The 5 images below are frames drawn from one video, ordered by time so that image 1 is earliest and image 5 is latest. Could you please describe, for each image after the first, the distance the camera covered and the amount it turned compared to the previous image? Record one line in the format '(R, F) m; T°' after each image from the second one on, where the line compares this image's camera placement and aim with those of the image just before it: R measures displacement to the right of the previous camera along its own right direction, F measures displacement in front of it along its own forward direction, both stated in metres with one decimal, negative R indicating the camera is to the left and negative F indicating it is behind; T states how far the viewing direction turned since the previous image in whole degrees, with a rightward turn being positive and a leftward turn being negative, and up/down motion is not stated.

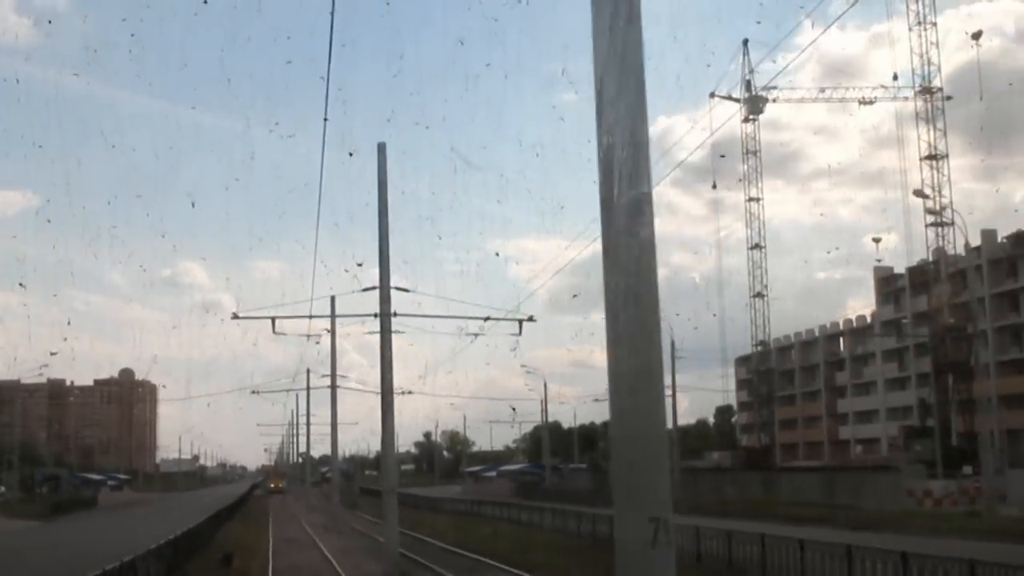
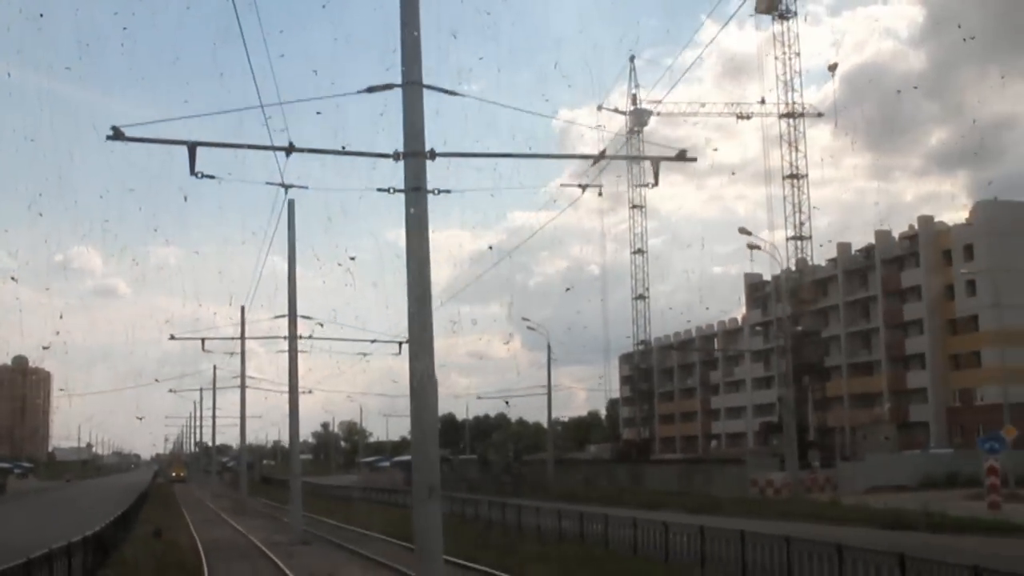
(+0.1, -0.6) m; +4°
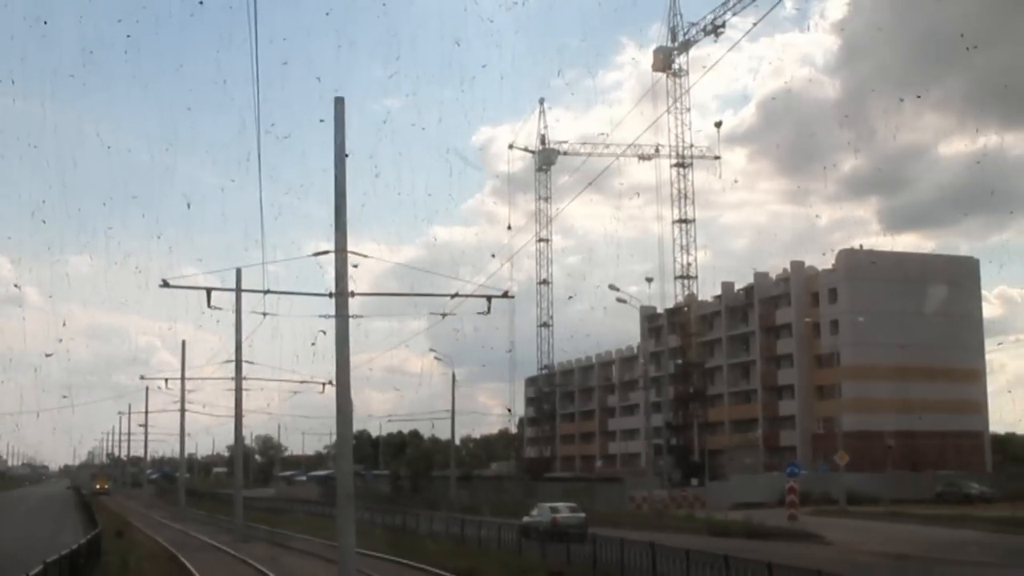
(0.0, -0.8) m; +4°
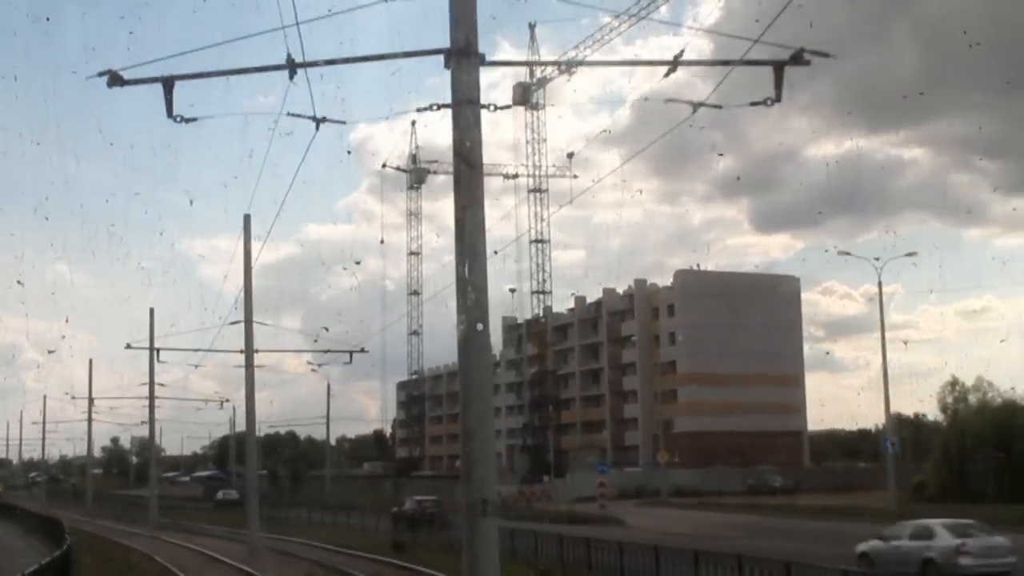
(0.0, -1.0) m; +6°
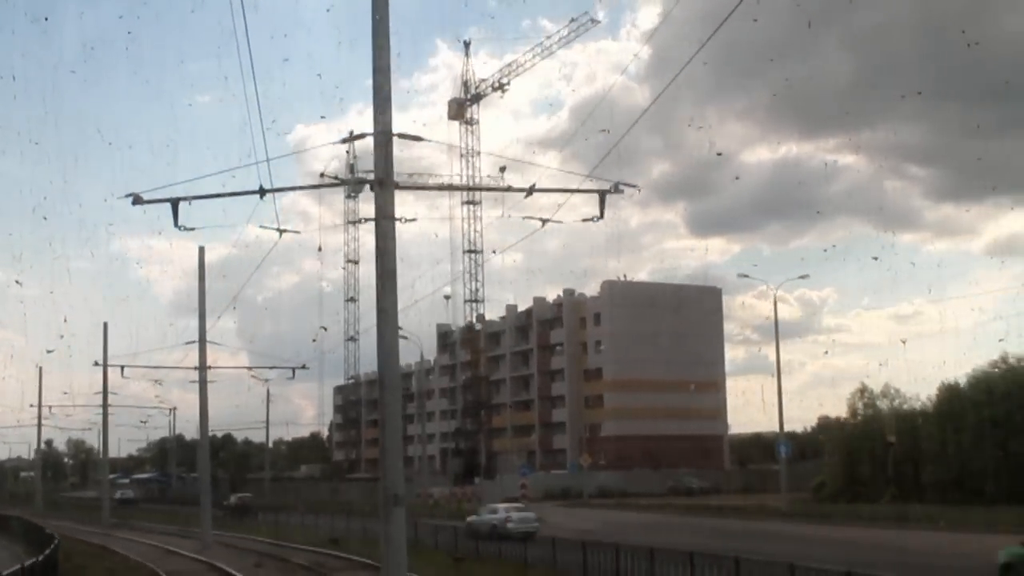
(0.0, -0.4) m; +3°
